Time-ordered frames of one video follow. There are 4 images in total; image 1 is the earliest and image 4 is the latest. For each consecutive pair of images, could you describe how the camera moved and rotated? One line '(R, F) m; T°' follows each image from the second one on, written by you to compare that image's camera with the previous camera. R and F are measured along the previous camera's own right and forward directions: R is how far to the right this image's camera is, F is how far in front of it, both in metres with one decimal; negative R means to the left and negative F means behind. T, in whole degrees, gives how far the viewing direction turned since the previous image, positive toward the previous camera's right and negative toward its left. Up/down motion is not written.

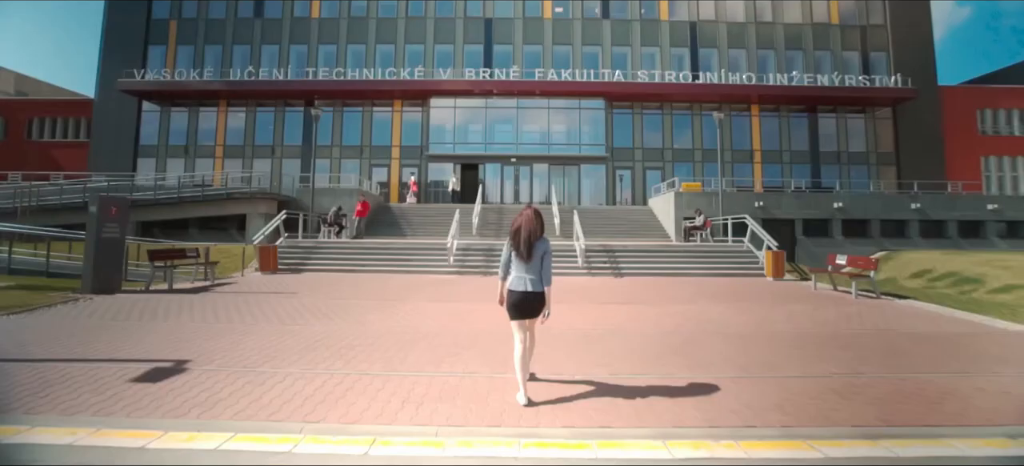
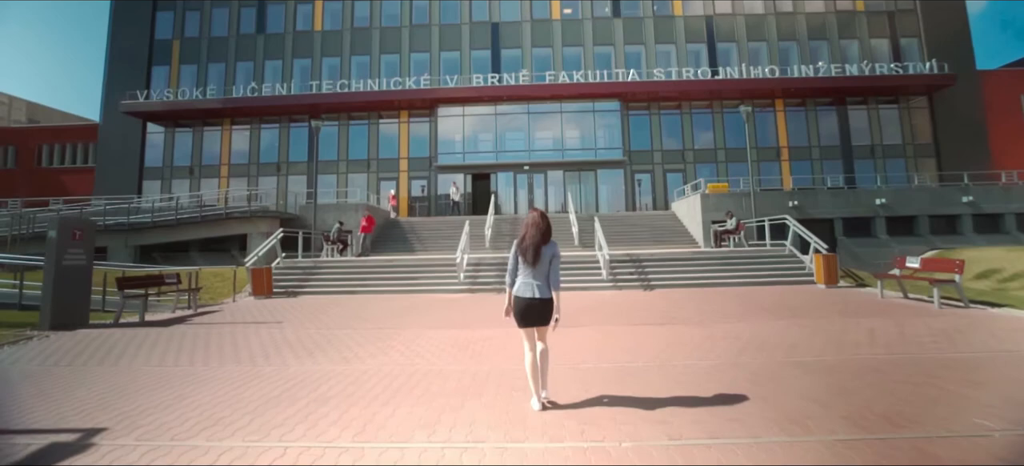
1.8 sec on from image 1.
(0.0, +1.3) m; -2°
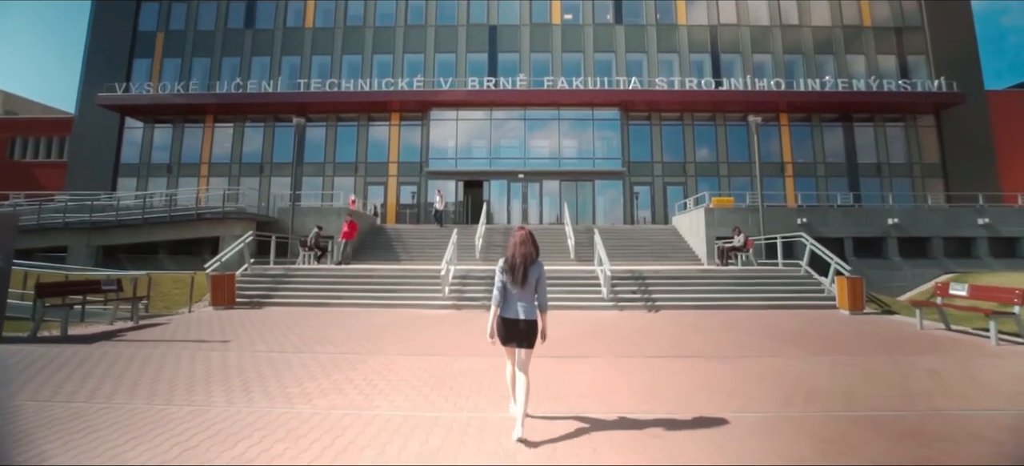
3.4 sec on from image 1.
(0.0, +1.2) m; +1°
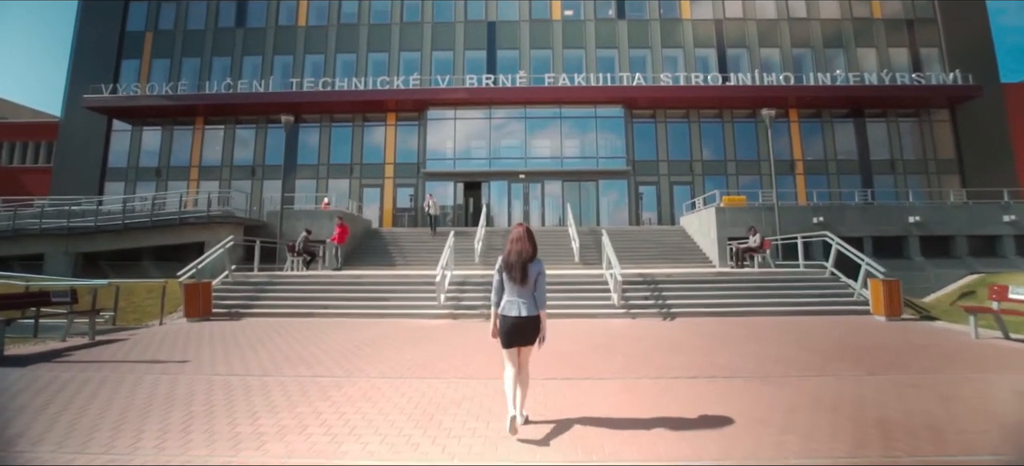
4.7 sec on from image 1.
(0.0, +0.9) m; 0°
